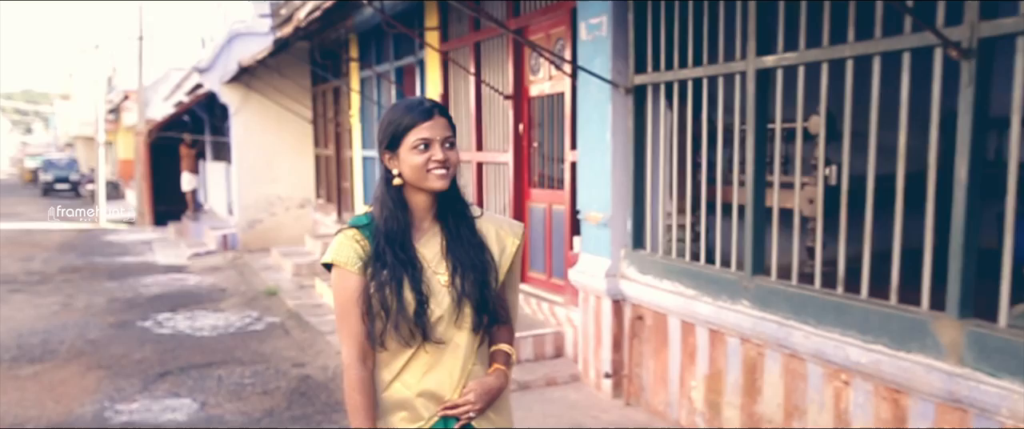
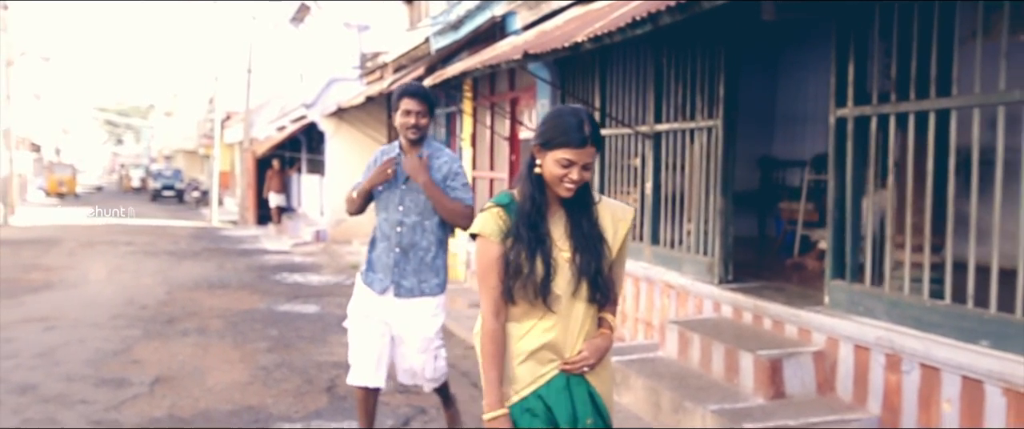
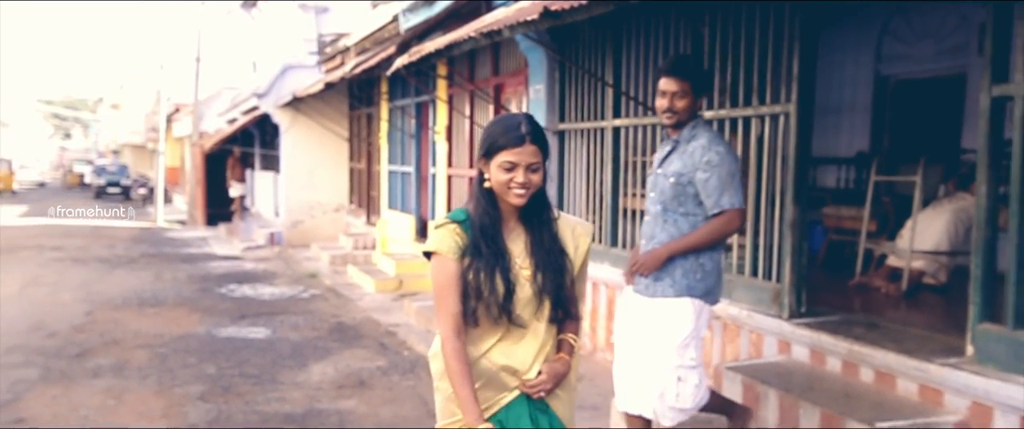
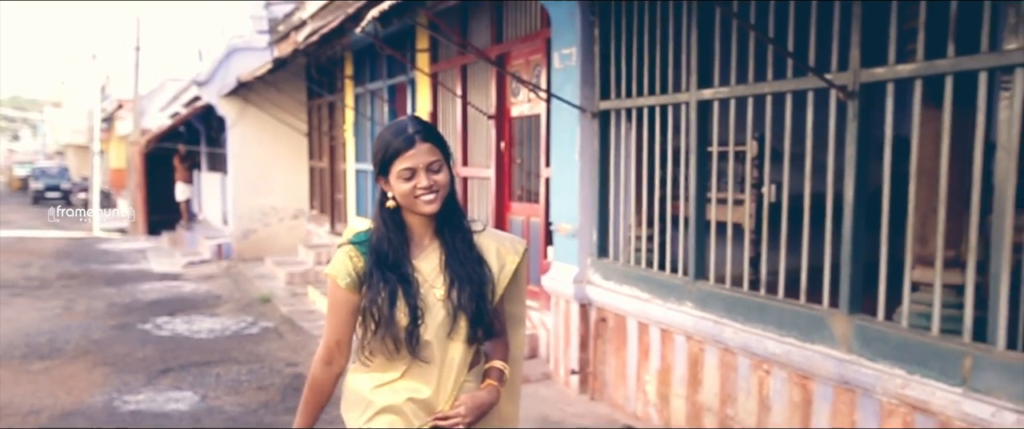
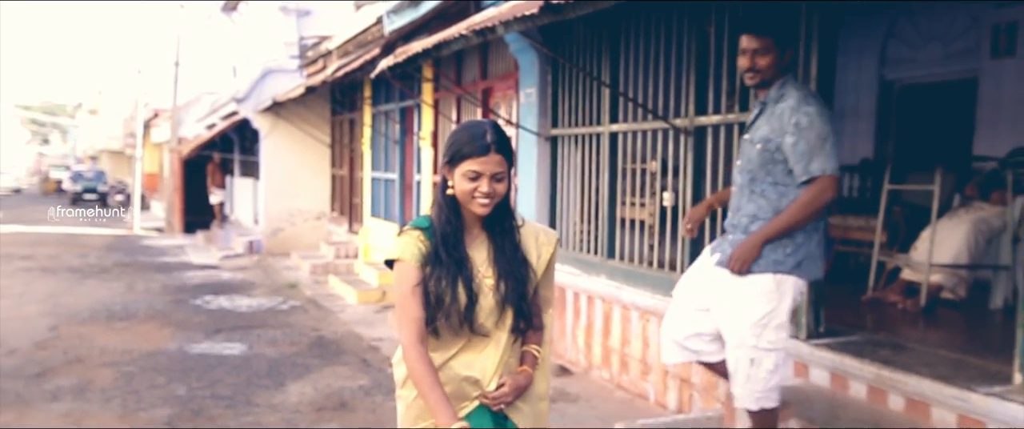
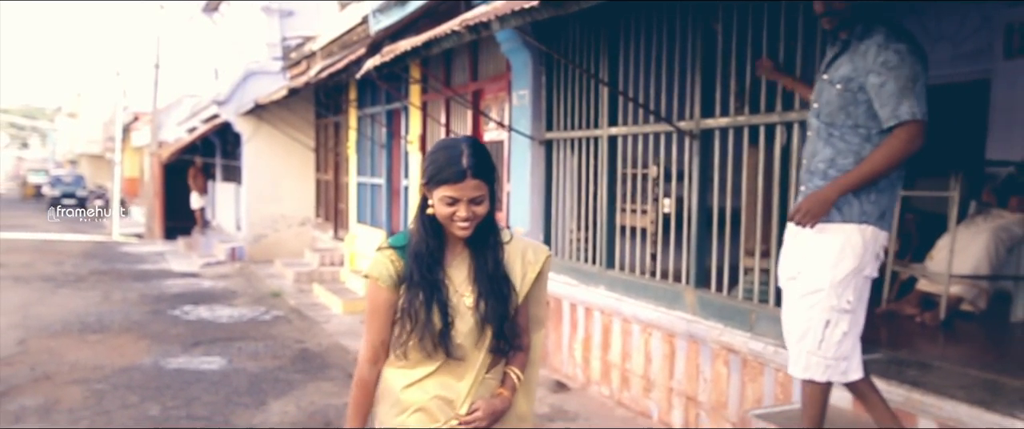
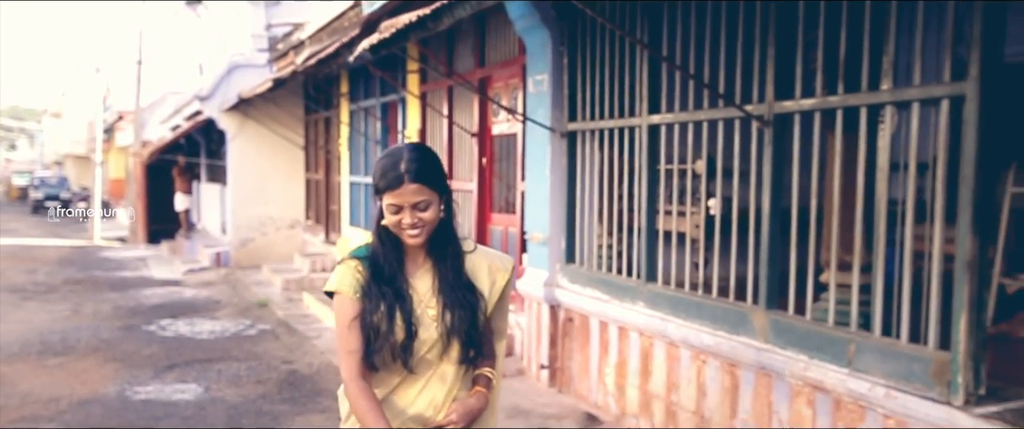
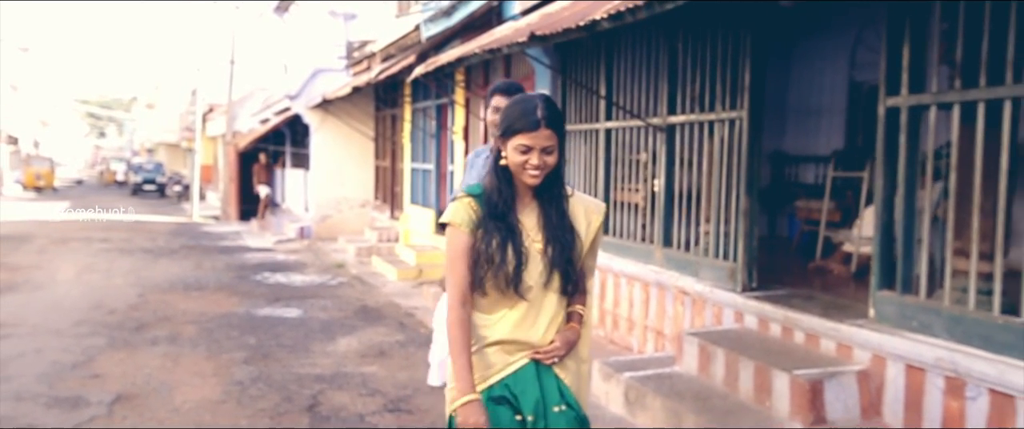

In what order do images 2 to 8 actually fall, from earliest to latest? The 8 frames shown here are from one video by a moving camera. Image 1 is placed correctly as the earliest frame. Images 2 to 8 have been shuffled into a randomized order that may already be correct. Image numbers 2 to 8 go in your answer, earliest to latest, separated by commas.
4, 7, 6, 5, 3, 8, 2
